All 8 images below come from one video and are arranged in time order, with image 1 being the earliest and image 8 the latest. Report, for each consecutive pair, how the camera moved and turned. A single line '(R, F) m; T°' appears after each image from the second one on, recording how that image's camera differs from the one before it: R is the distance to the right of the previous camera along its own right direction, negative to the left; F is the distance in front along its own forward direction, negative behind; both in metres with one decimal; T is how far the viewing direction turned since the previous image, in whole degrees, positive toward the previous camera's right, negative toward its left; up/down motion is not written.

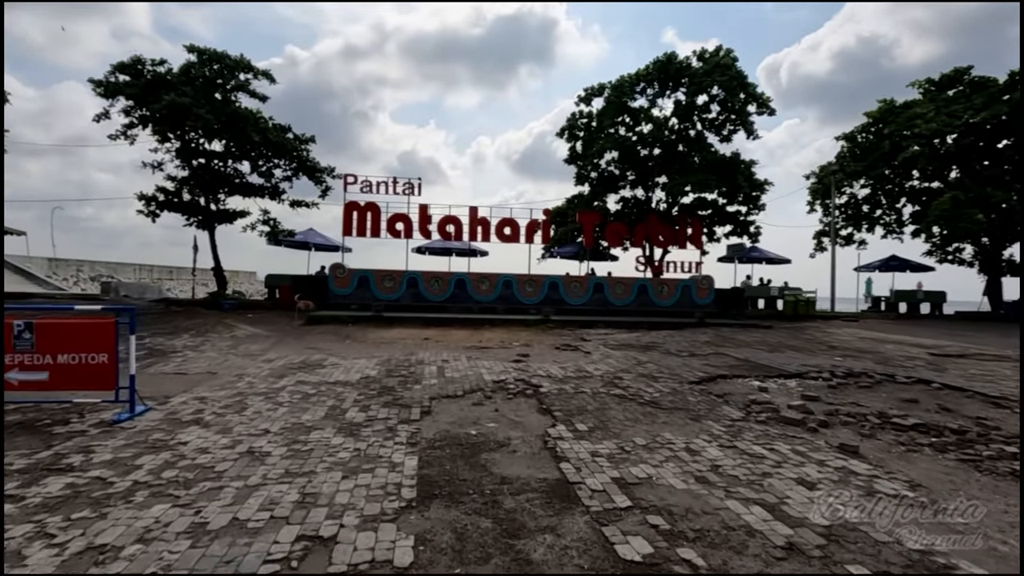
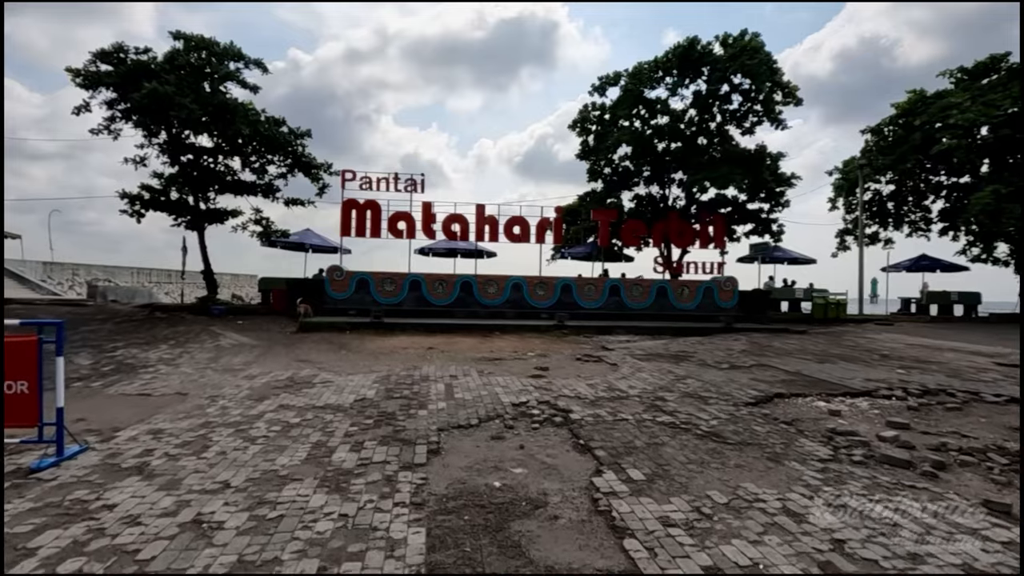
(-0.2, +1.2) m; 0°
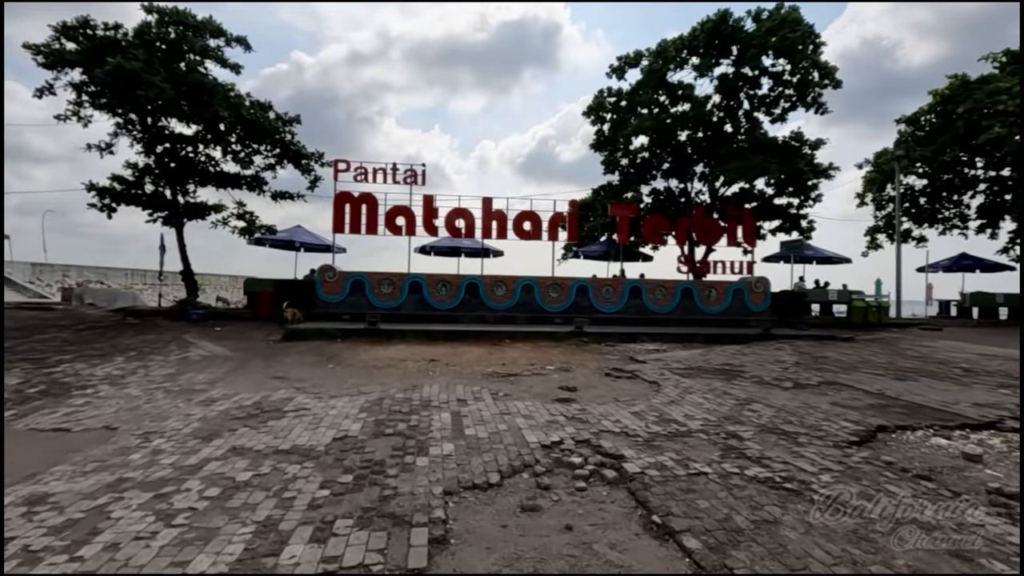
(-0.3, +1.6) m; 0°
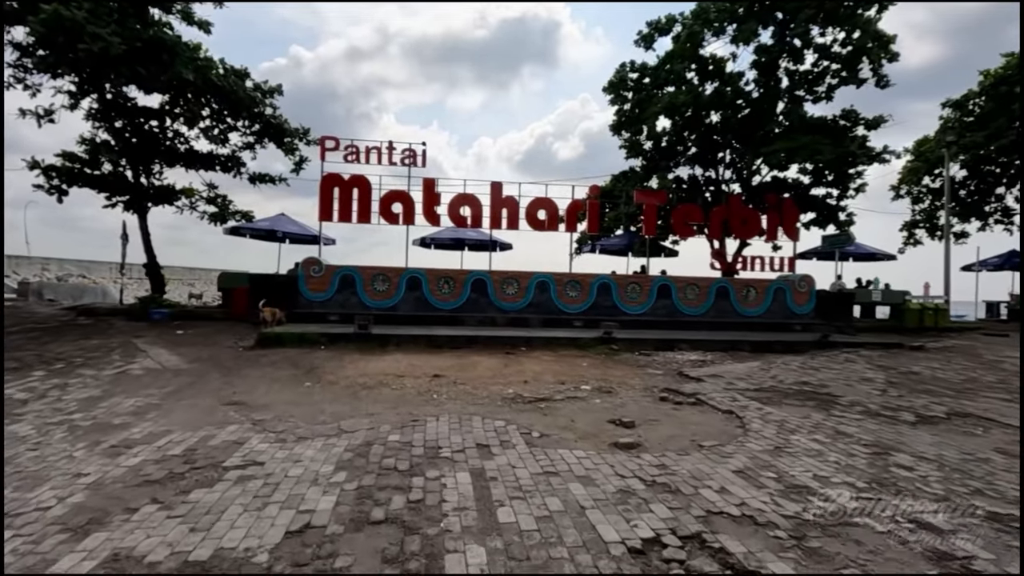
(-0.4, +2.0) m; 0°
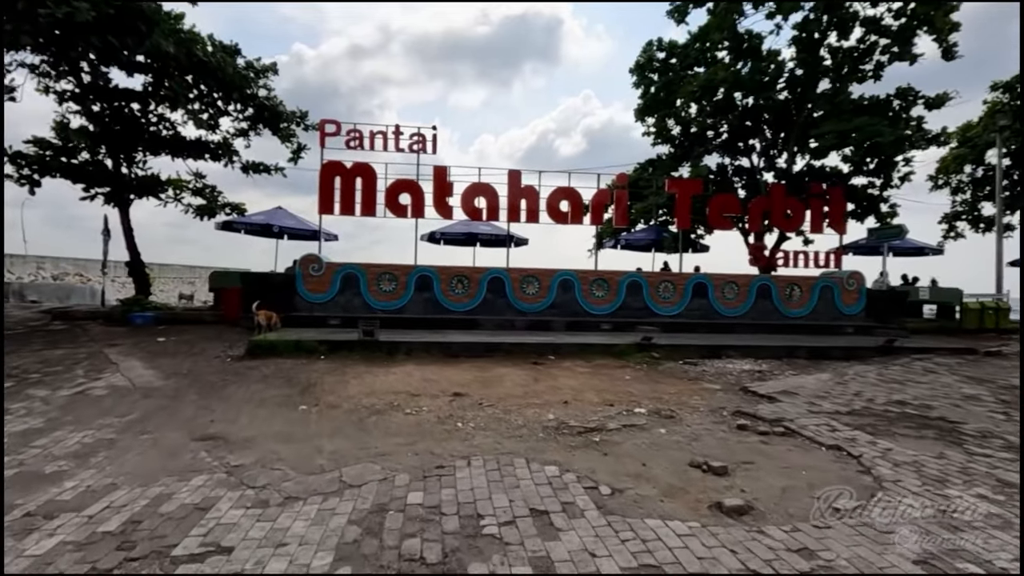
(-0.4, +1.3) m; 0°
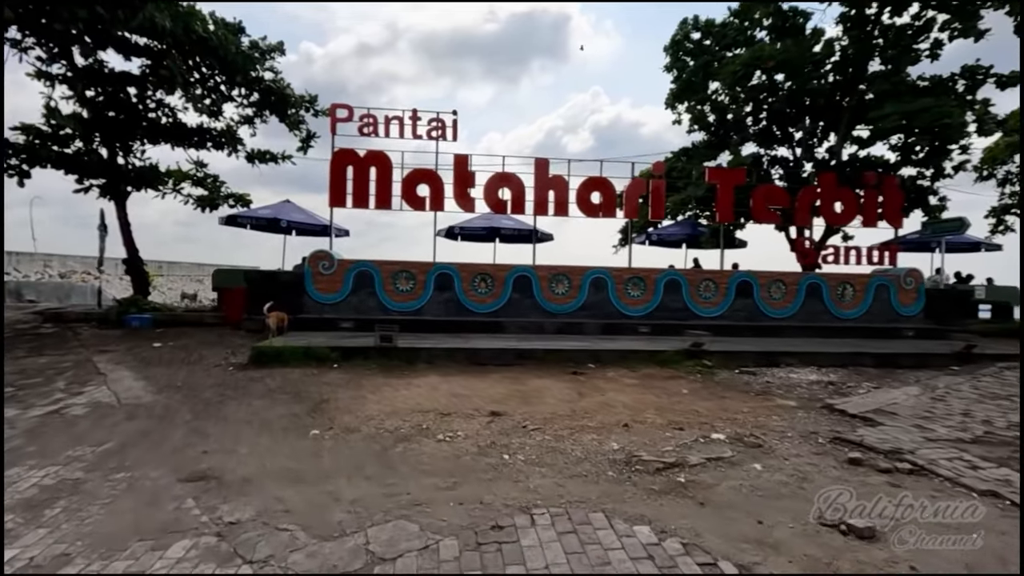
(-0.4, +1.0) m; -1°
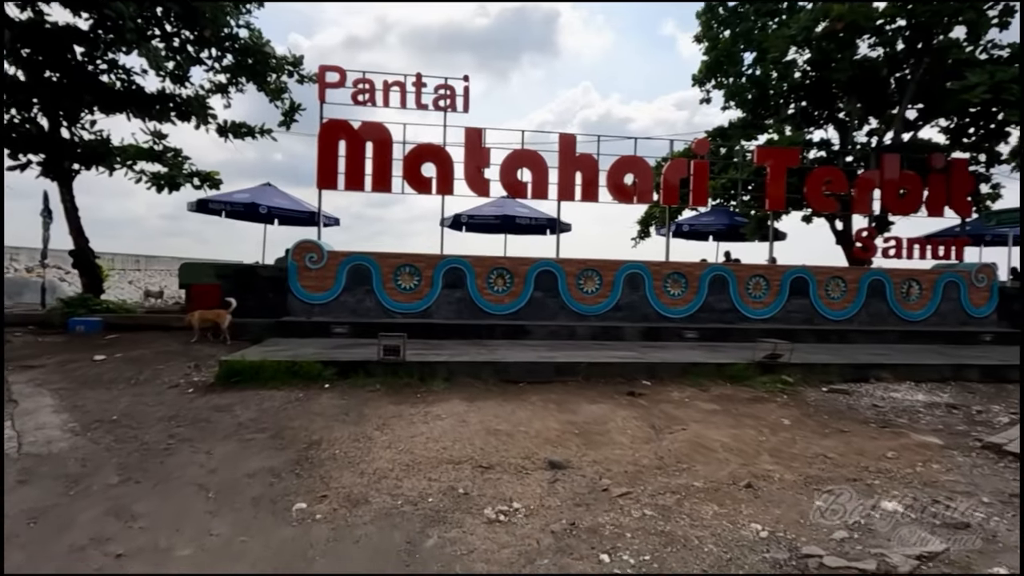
(-0.6, +1.7) m; +1°
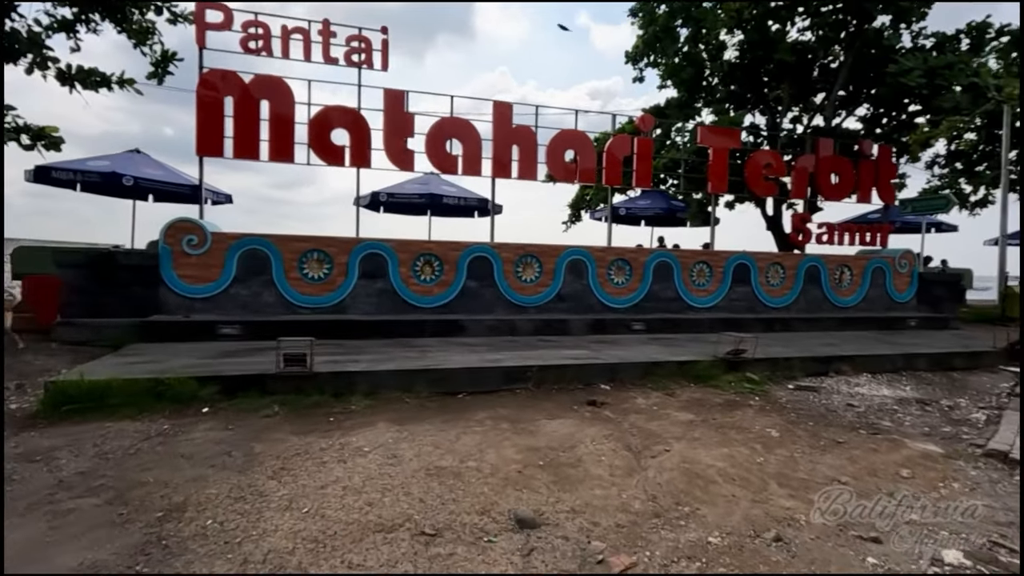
(-0.2, +1.2) m; +9°
